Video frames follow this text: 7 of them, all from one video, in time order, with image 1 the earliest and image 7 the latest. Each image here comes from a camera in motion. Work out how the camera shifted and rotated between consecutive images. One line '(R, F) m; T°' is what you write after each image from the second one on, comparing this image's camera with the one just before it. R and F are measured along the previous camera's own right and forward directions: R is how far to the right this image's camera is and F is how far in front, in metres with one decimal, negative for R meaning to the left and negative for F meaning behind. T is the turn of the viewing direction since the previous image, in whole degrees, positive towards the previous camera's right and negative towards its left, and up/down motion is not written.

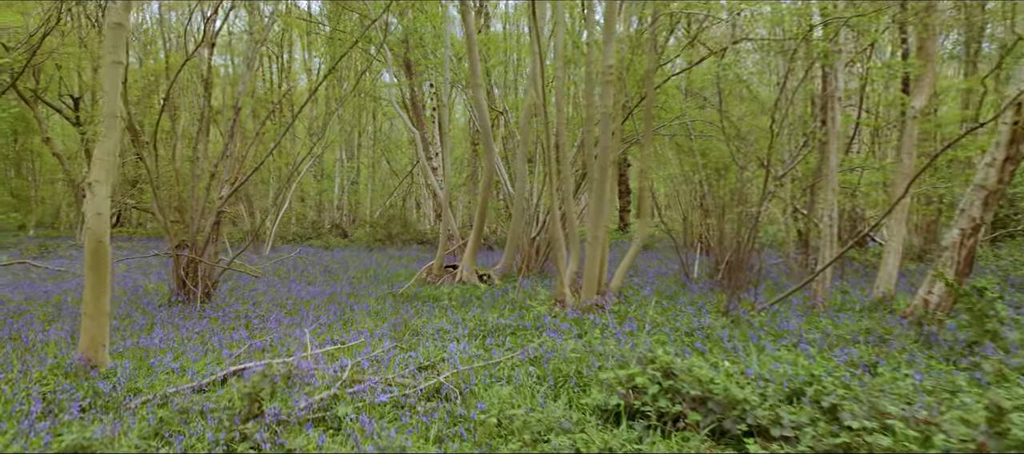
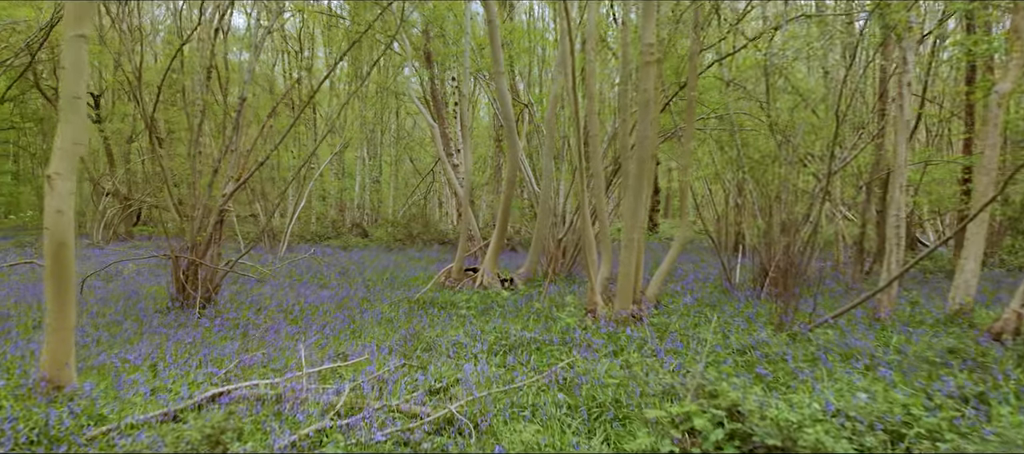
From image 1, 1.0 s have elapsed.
(0.0, +0.6) m; -2°
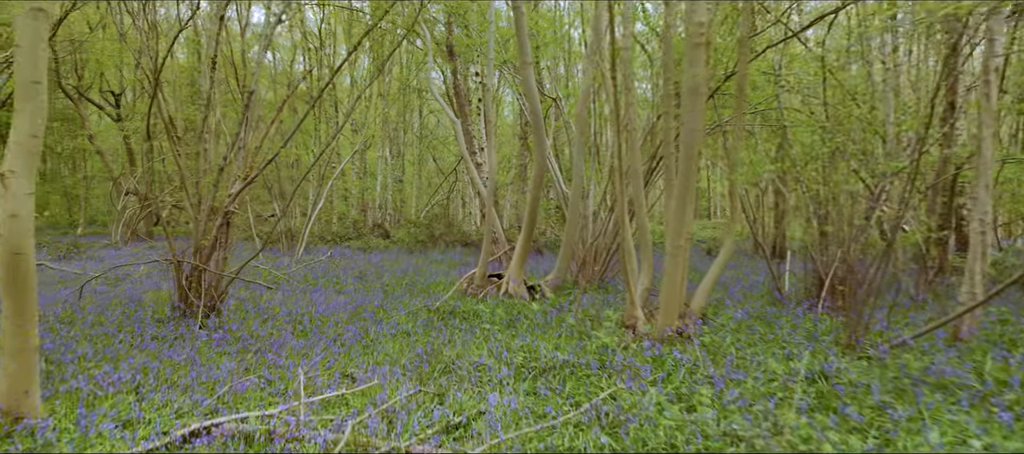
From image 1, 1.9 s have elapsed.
(0.0, +0.5) m; -2°
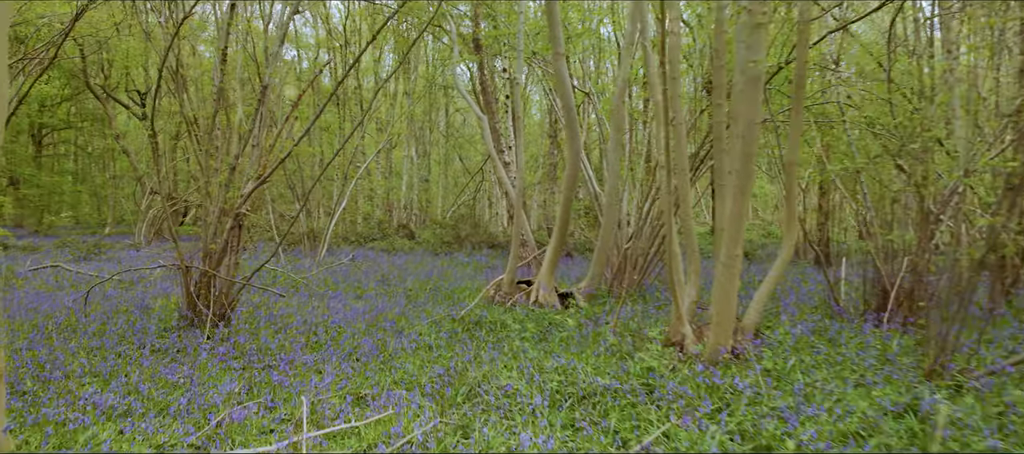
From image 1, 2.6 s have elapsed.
(0.0, +0.4) m; -2°
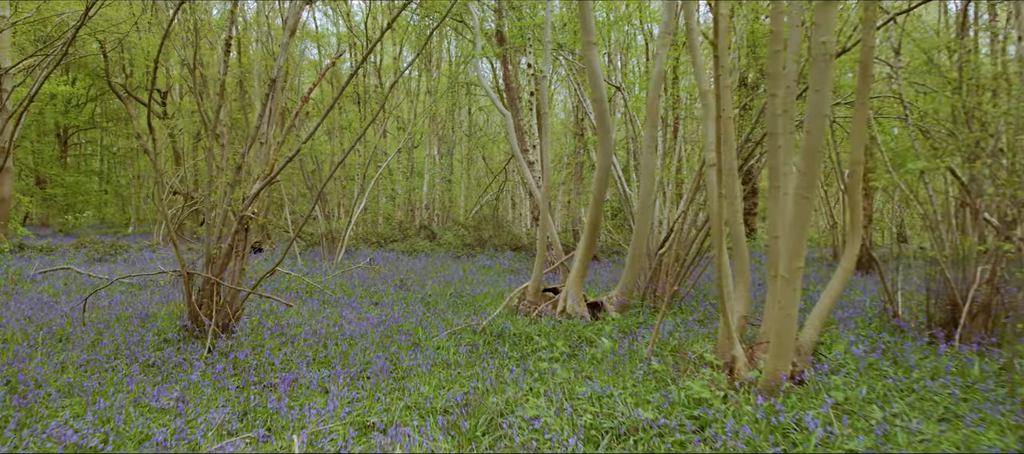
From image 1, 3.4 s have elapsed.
(0.0, +0.4) m; -2°
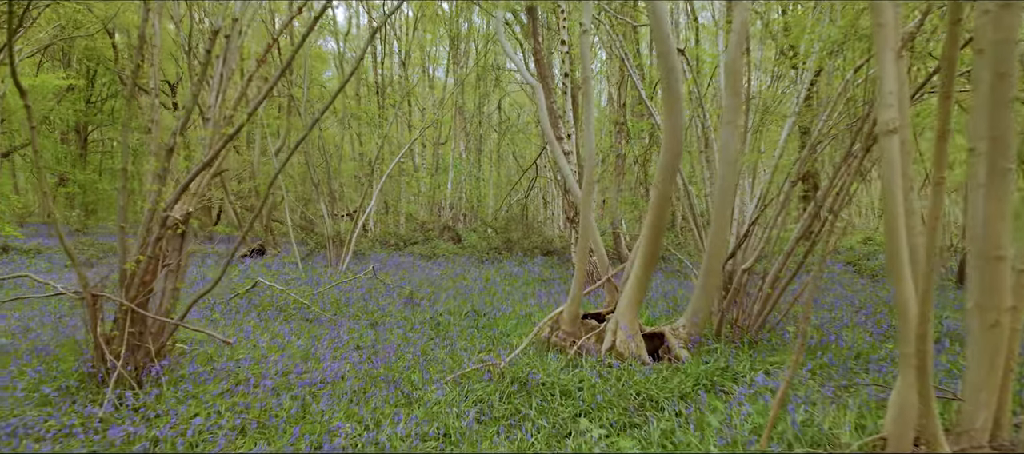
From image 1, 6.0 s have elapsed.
(0.0, +1.5) m; -3°
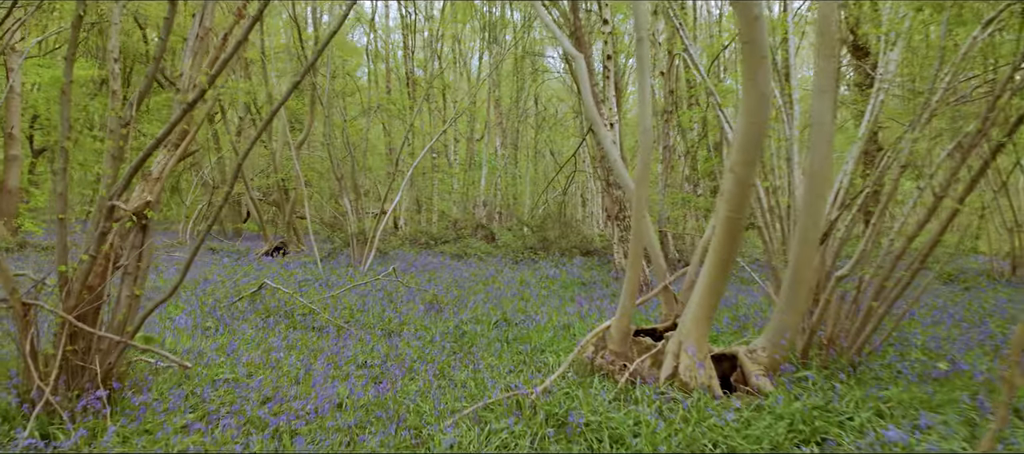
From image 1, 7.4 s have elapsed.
(0.0, +0.8) m; -3°
